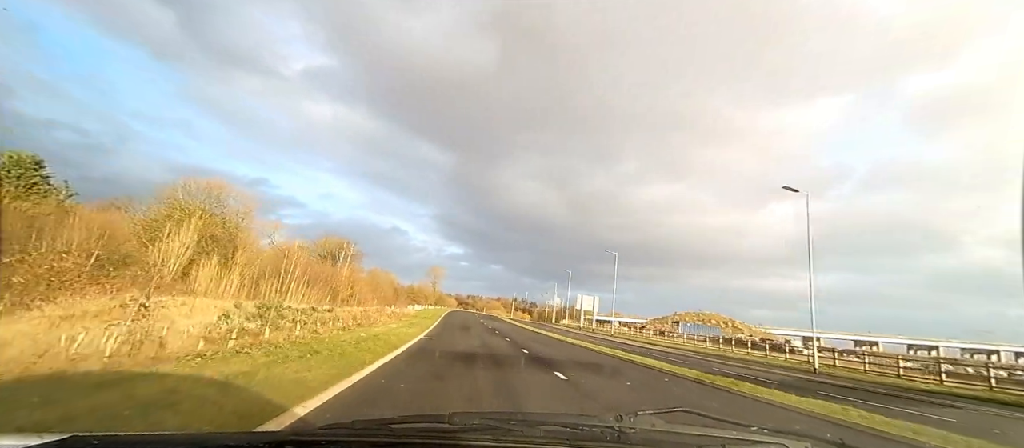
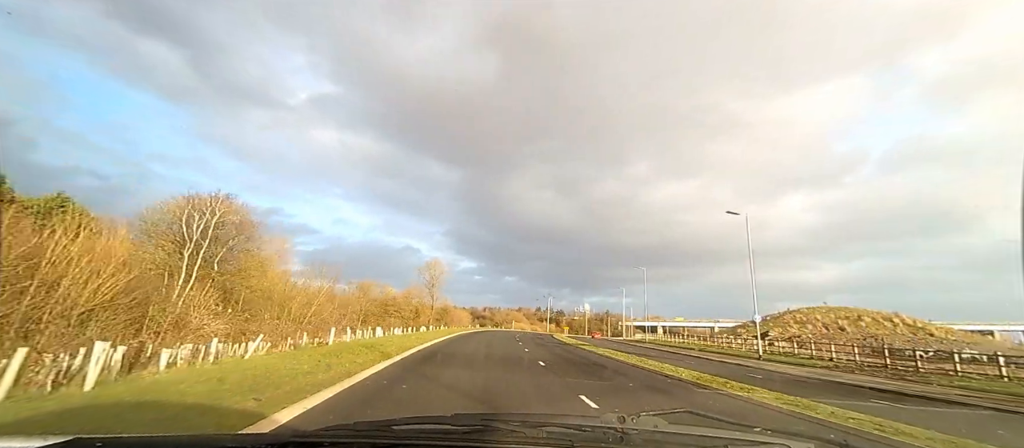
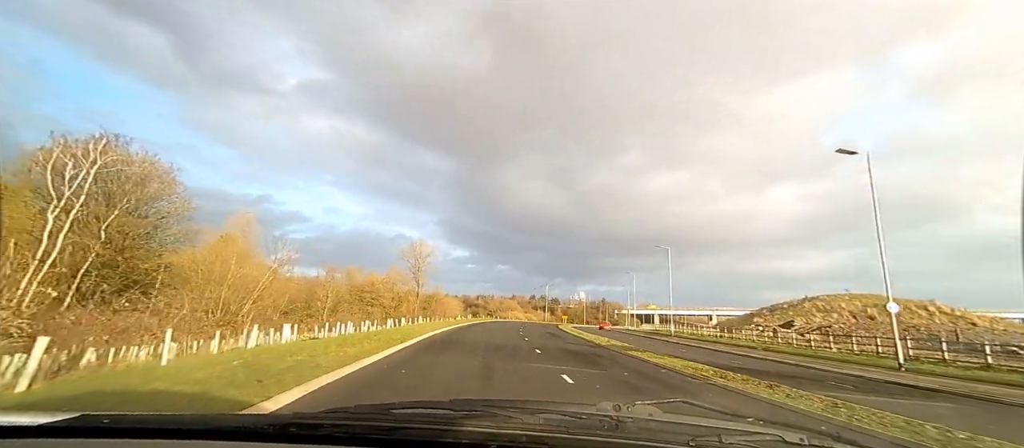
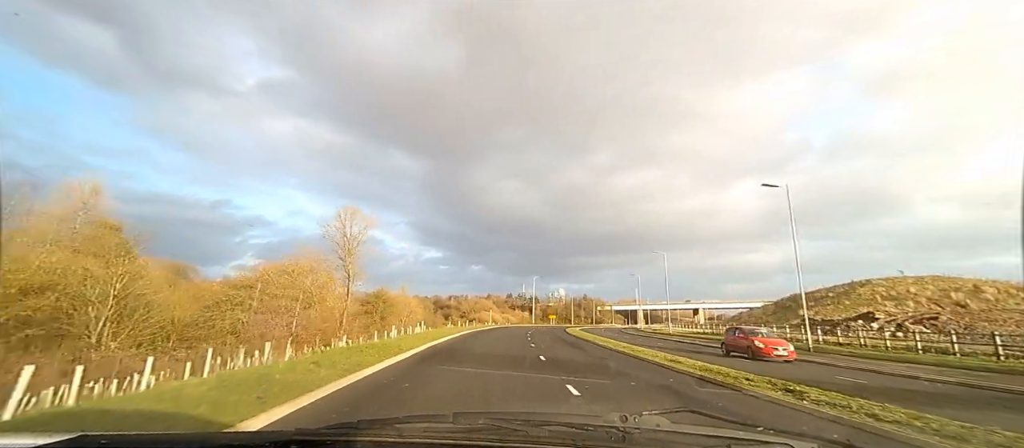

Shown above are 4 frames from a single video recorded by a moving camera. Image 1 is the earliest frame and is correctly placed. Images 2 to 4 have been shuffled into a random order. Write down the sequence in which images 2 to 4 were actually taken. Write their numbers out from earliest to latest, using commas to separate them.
2, 3, 4
